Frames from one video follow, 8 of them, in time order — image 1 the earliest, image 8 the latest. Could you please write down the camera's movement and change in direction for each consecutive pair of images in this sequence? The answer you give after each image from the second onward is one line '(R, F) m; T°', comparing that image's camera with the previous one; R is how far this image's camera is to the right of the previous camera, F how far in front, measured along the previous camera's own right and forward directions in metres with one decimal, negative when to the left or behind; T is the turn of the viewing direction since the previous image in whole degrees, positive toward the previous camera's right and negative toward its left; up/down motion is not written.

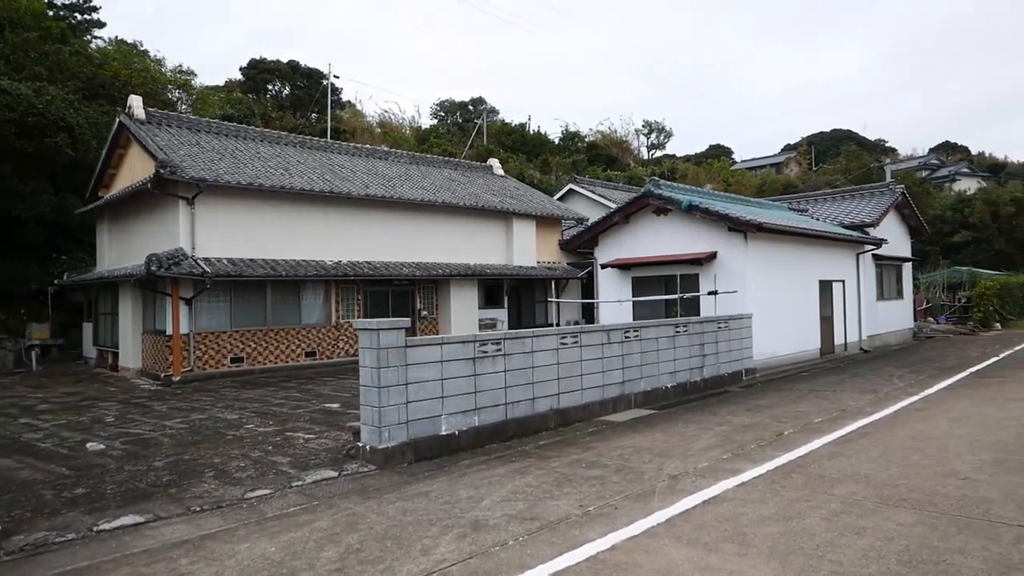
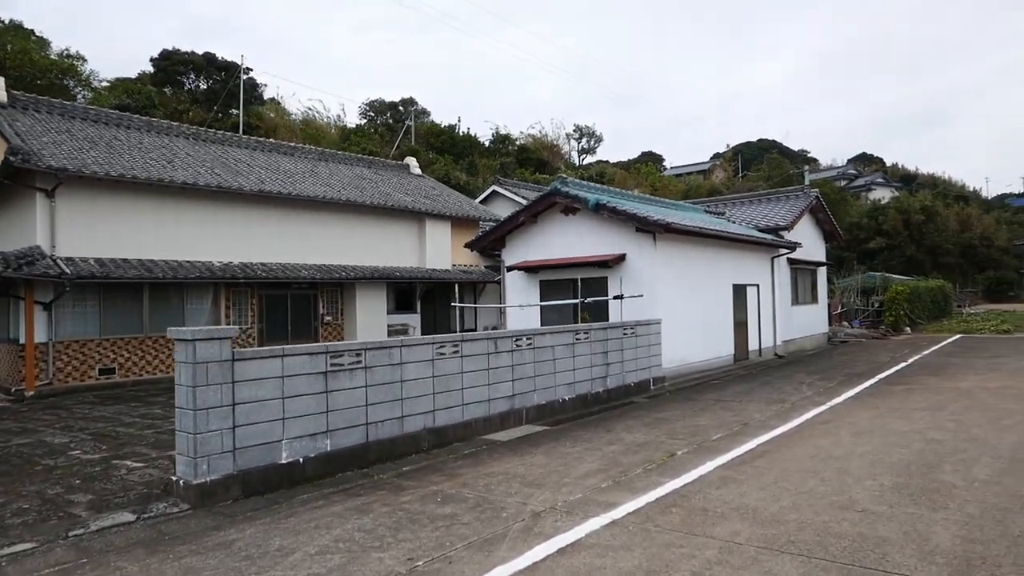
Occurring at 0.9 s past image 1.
(+0.5, +0.7) m; +5°
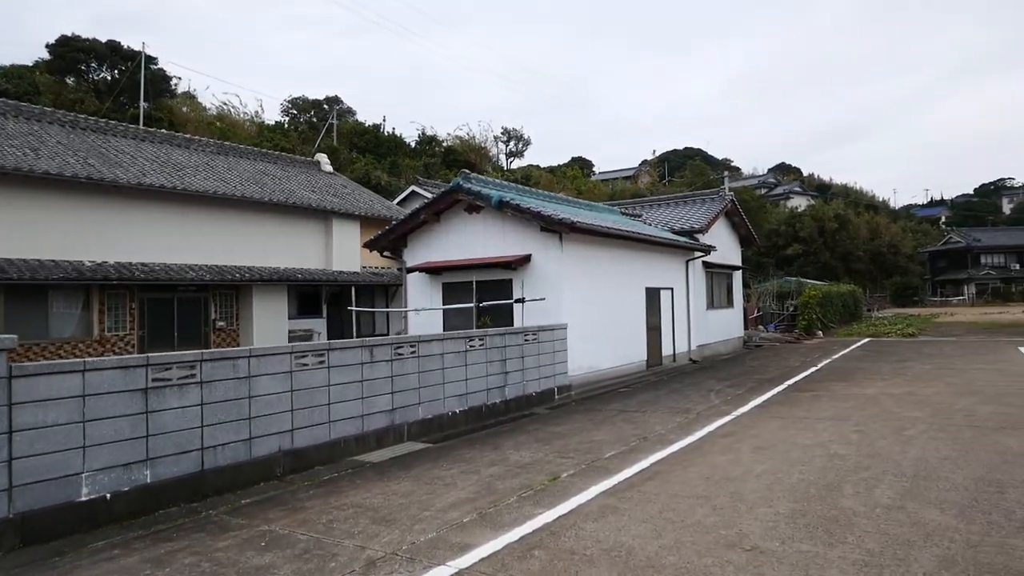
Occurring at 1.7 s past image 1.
(+0.4, +0.6) m; +6°
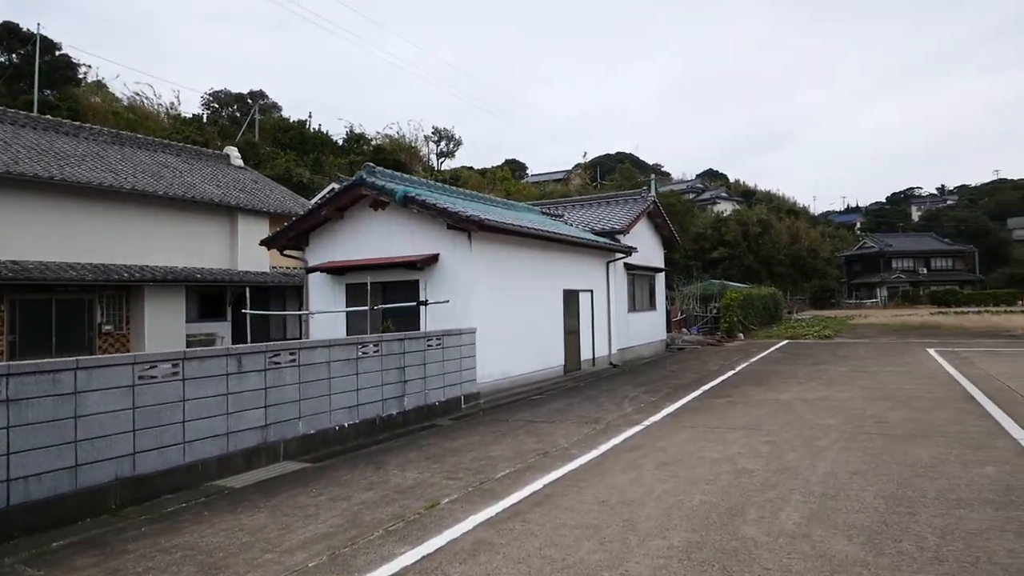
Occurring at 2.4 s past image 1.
(+0.3, +0.5) m; +5°
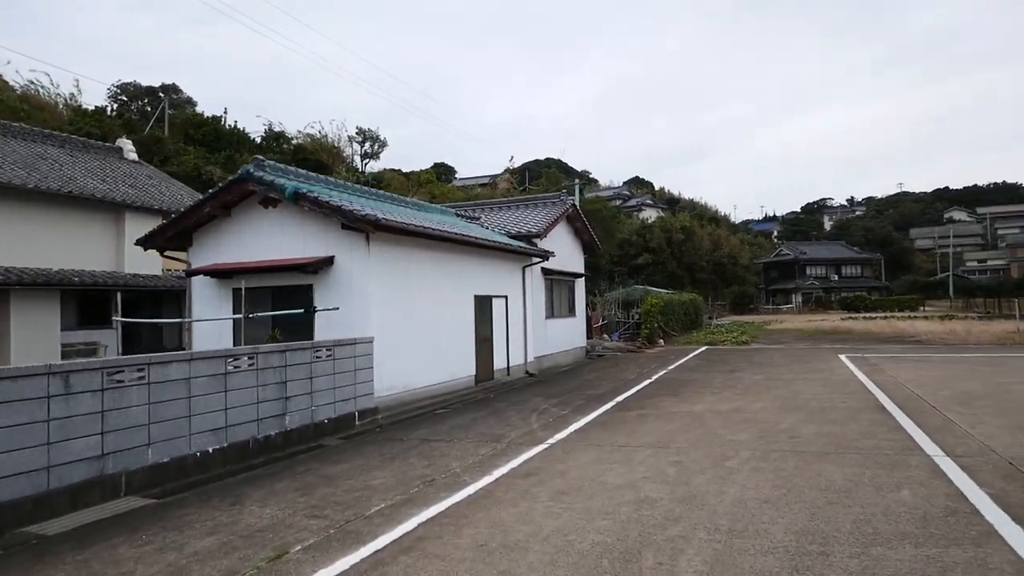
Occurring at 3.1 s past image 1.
(+0.3, +0.5) m; +6°
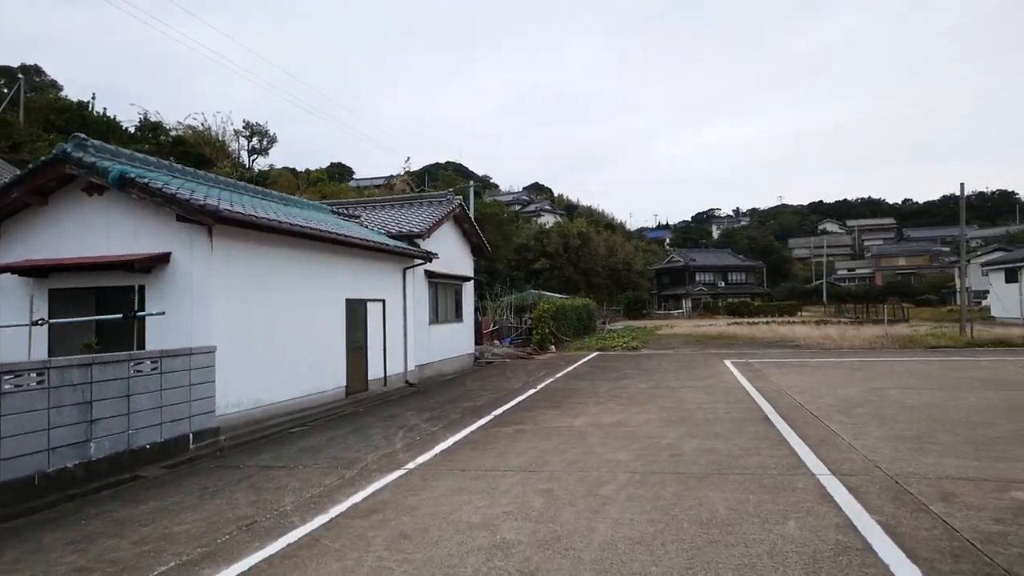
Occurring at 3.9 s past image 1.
(+0.3, +0.6) m; +8°
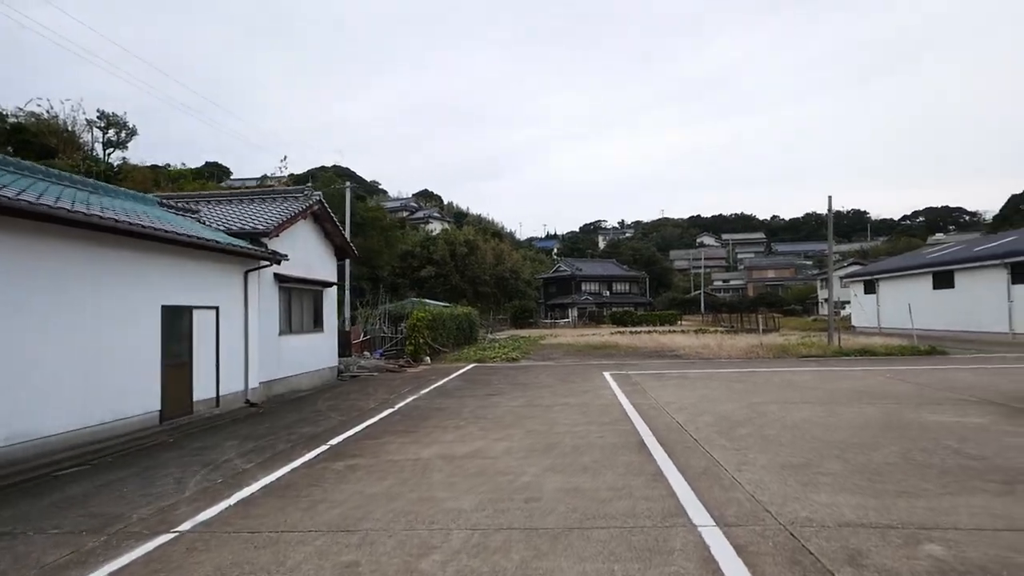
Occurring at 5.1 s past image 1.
(+0.4, +1.0) m; +9°
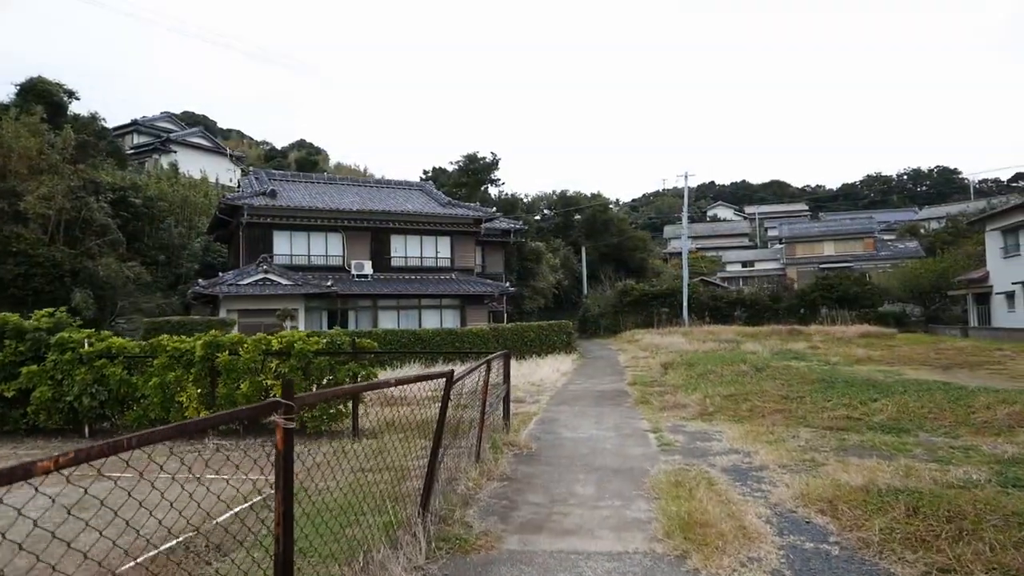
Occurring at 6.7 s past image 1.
(+0.4, +1.8) m; +5°
